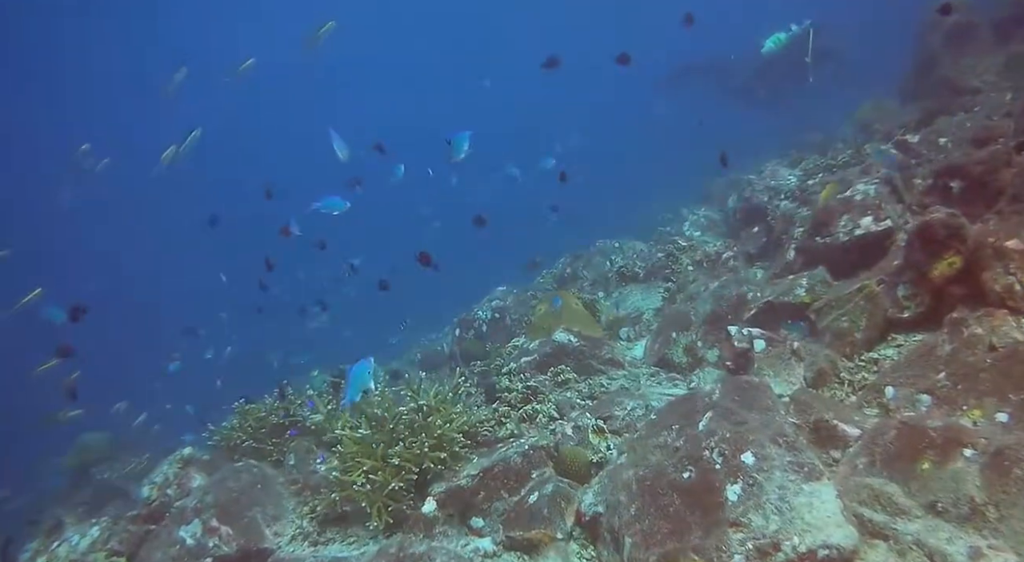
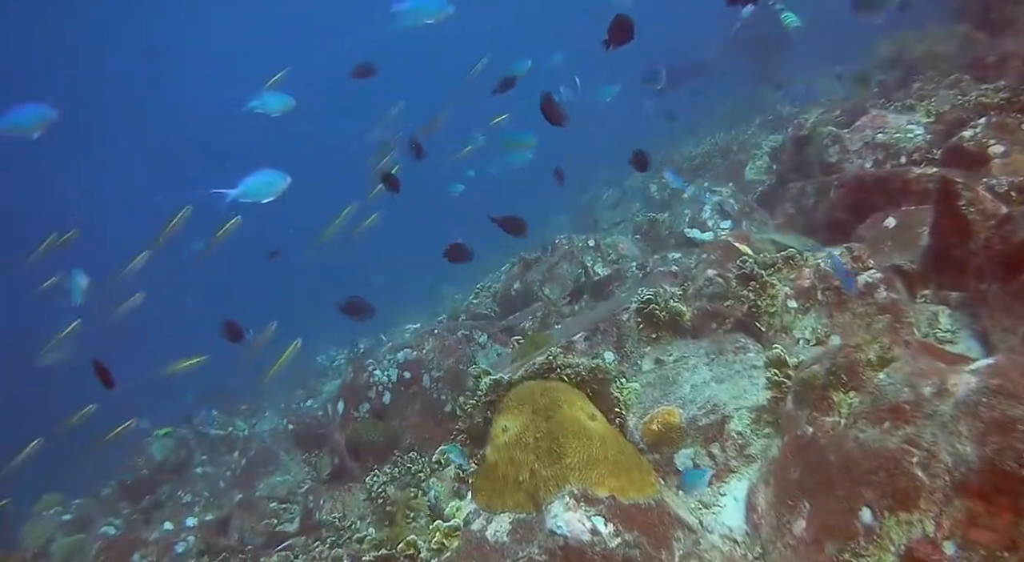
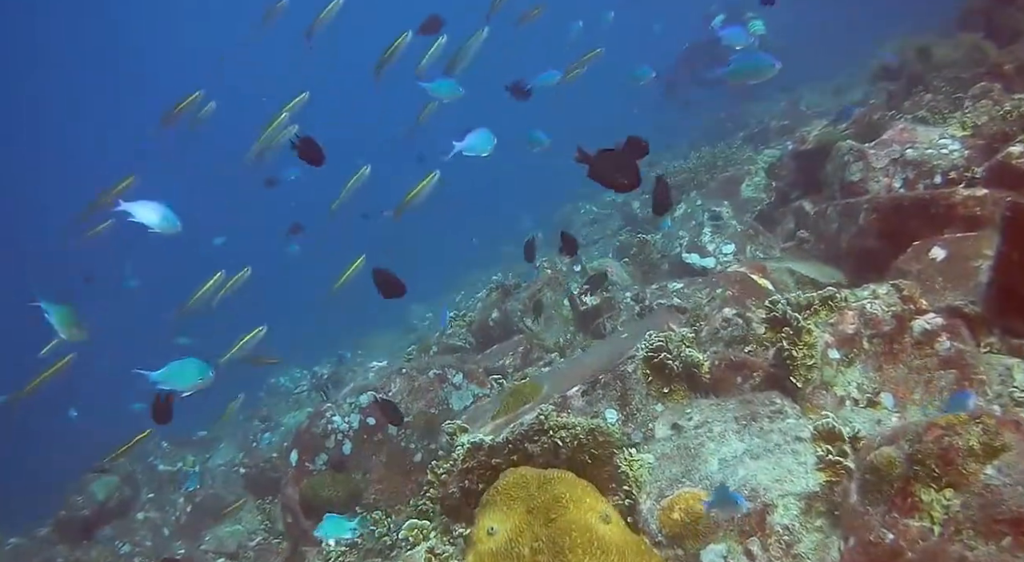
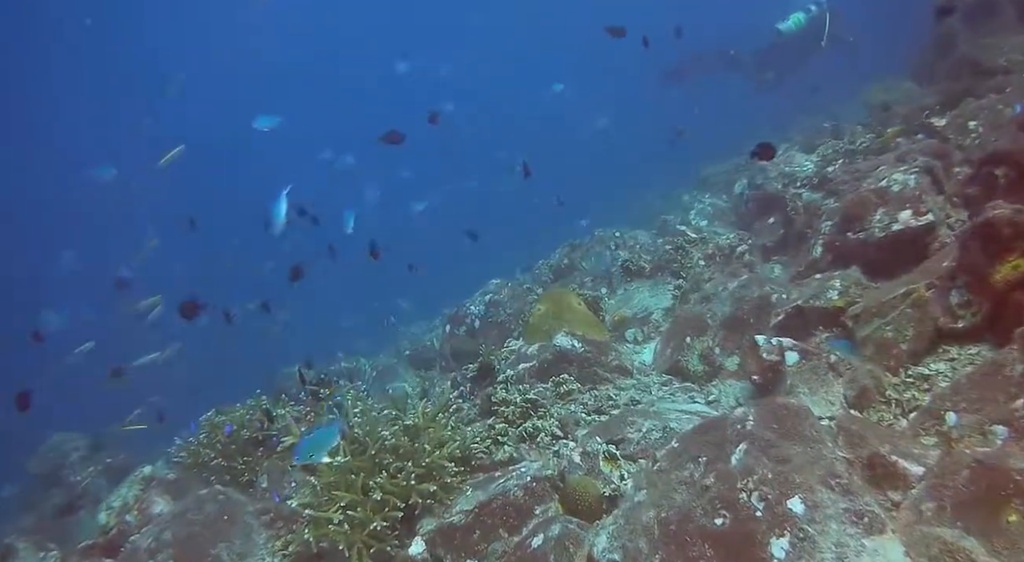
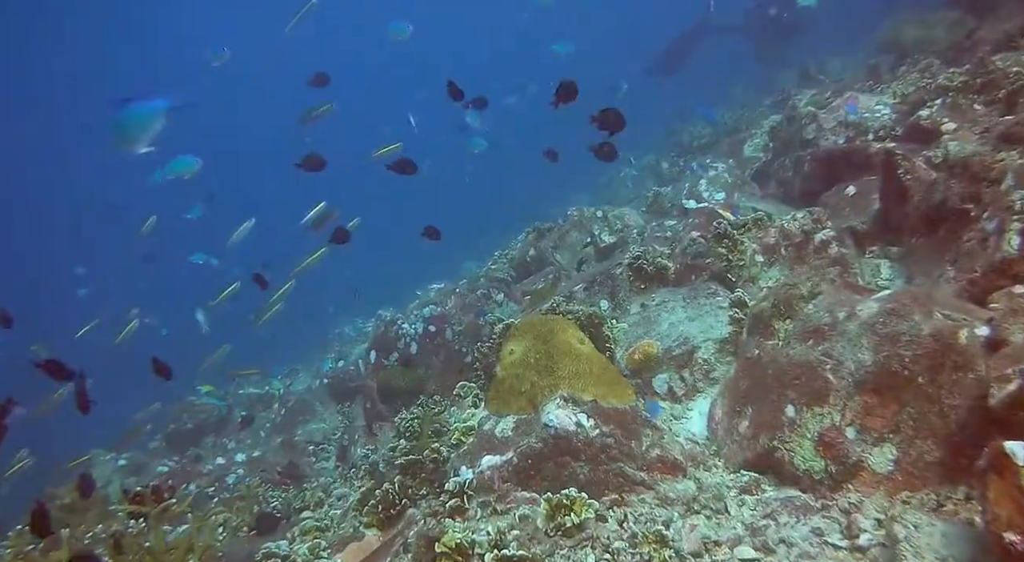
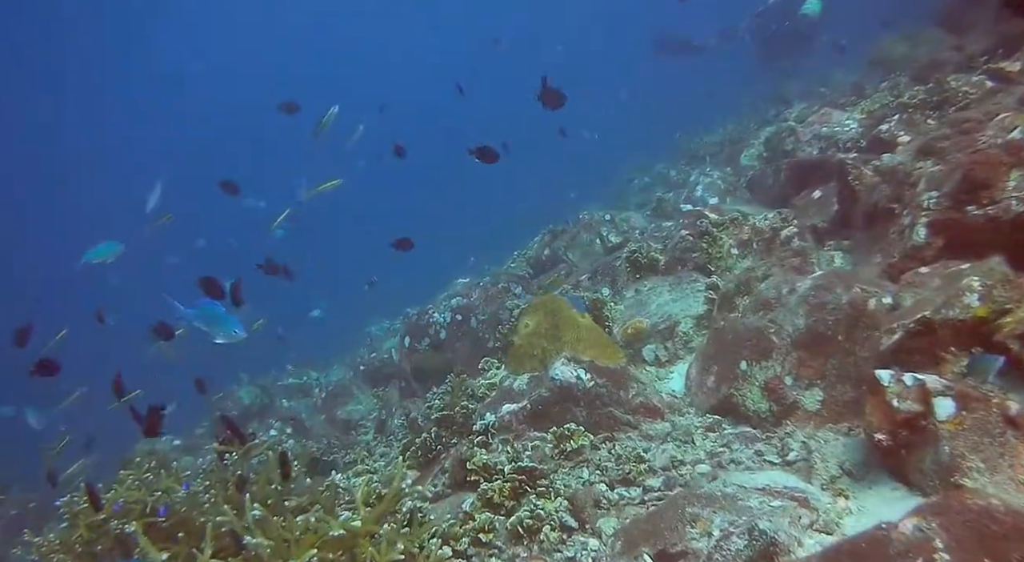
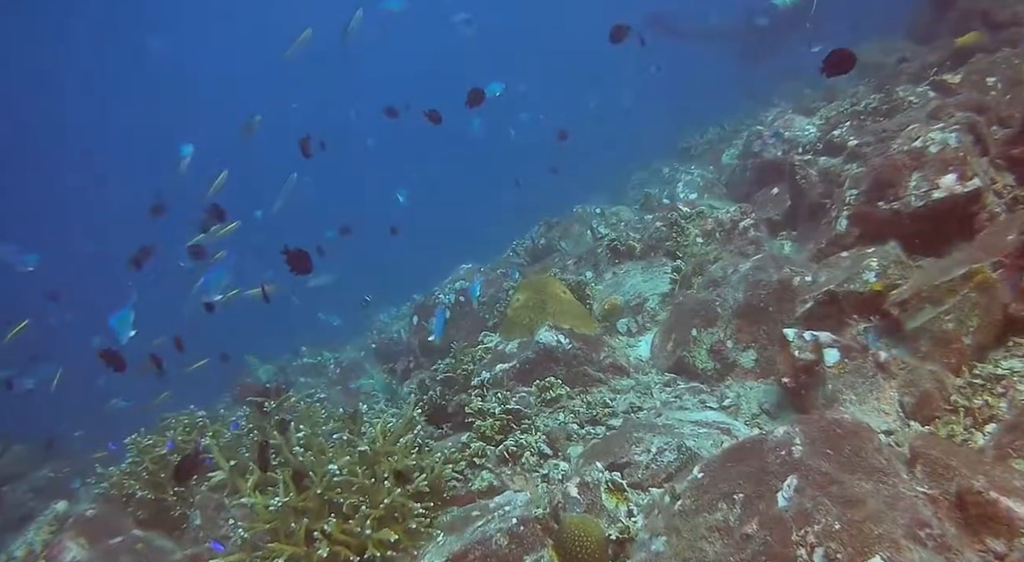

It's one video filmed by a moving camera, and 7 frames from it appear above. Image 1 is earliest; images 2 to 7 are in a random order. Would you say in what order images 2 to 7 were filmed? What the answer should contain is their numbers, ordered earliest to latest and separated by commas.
4, 7, 6, 5, 2, 3
